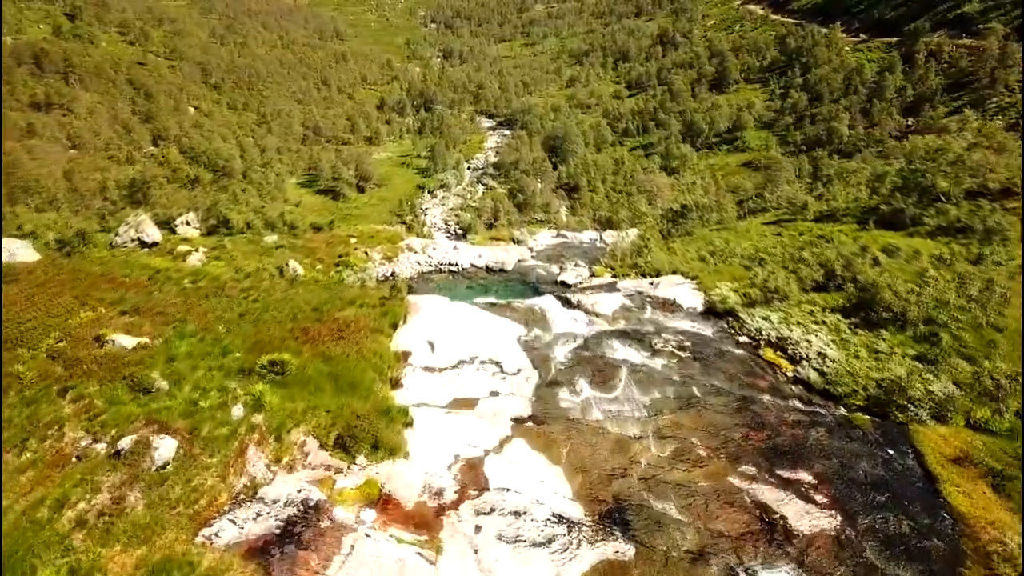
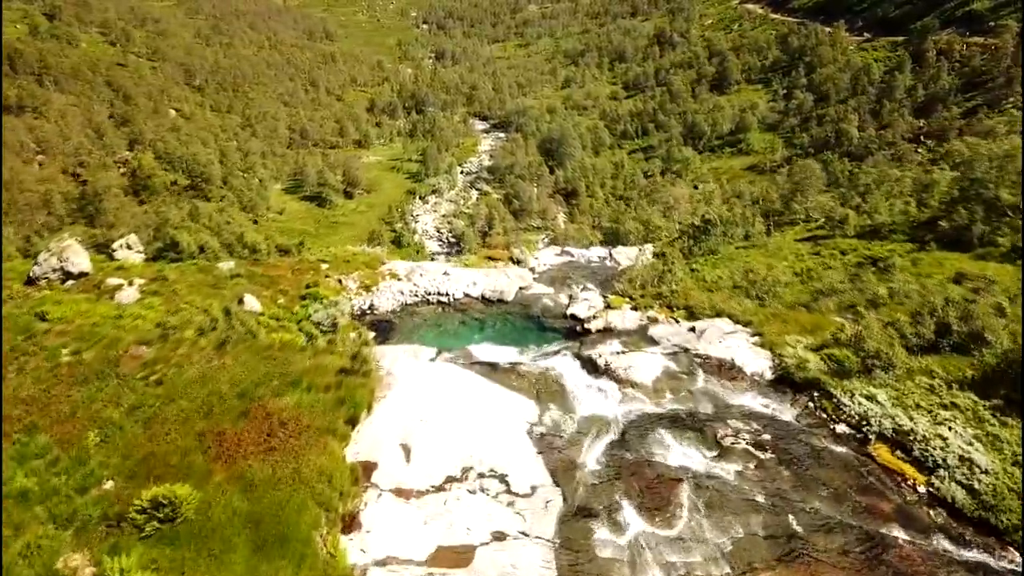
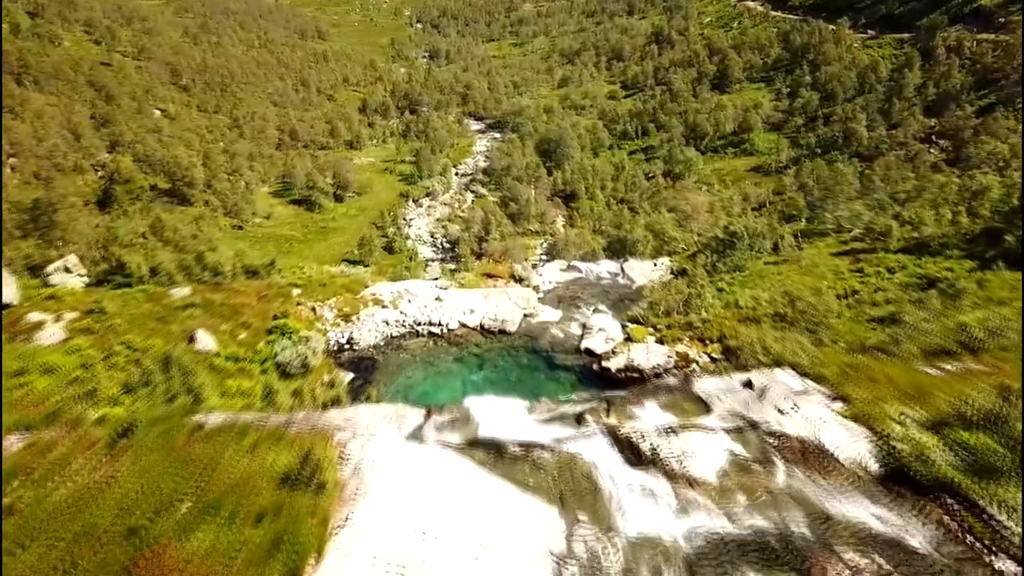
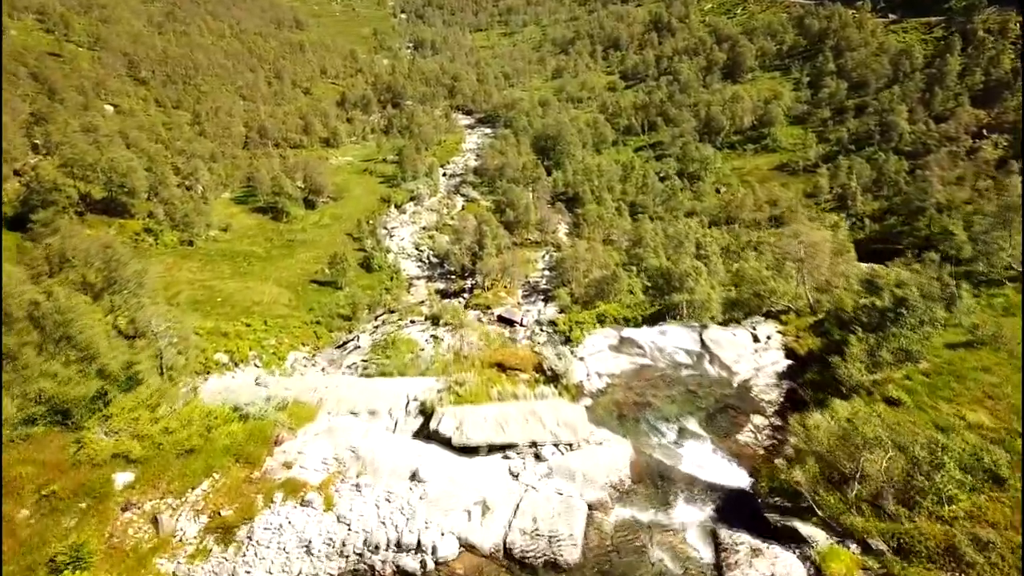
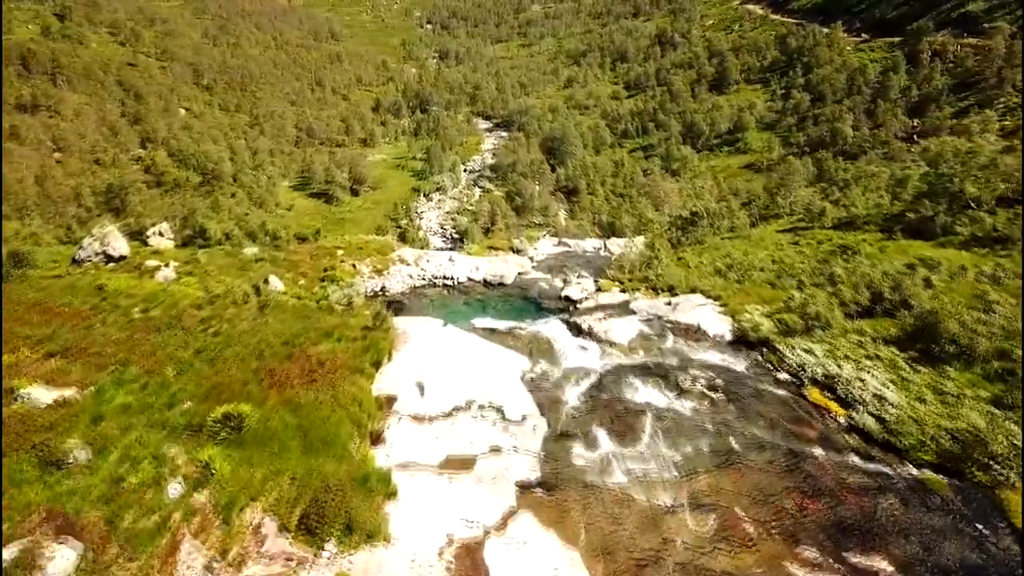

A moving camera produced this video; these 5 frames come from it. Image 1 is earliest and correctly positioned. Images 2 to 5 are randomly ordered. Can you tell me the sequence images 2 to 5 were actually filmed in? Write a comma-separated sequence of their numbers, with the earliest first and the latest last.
5, 2, 3, 4
